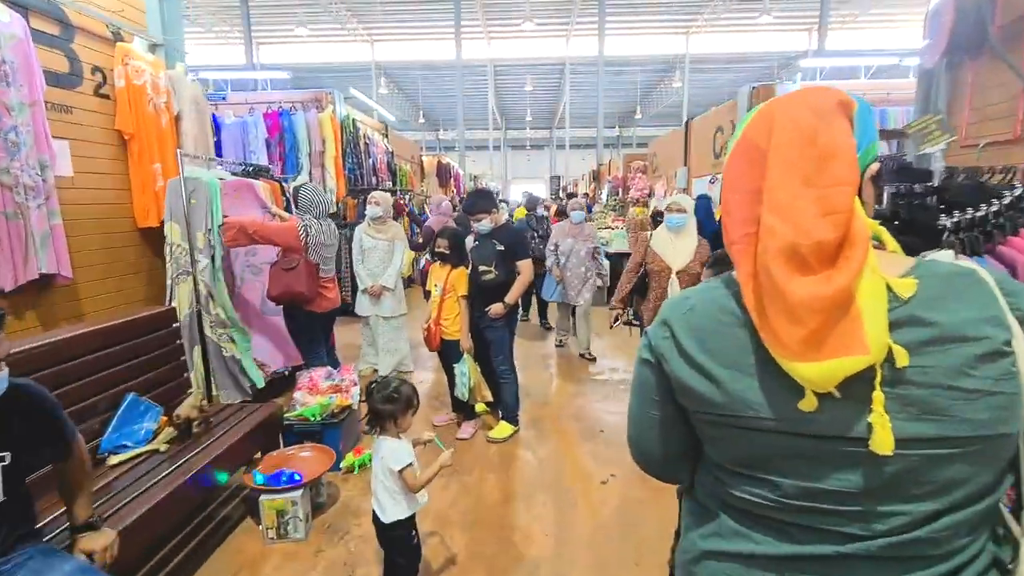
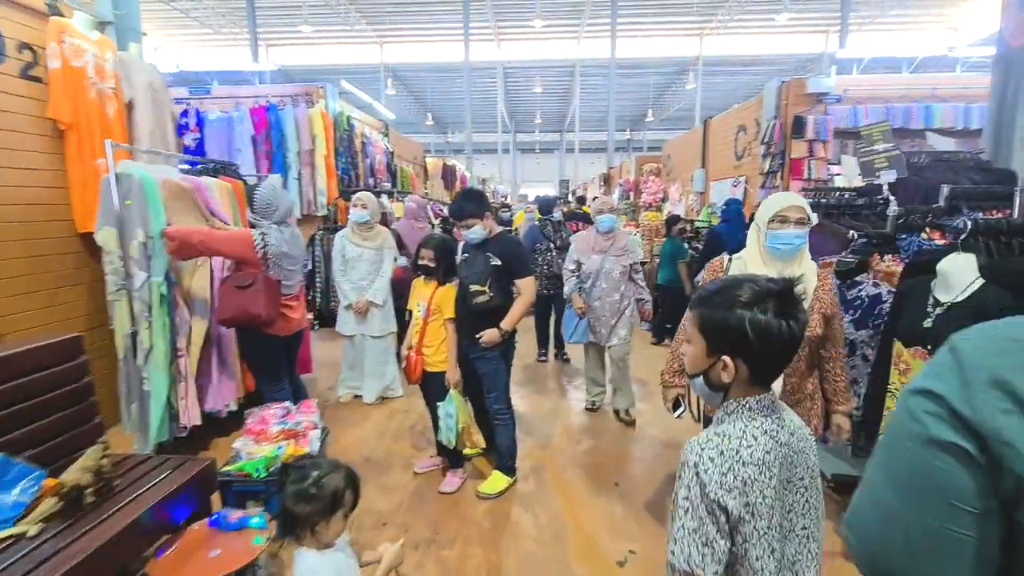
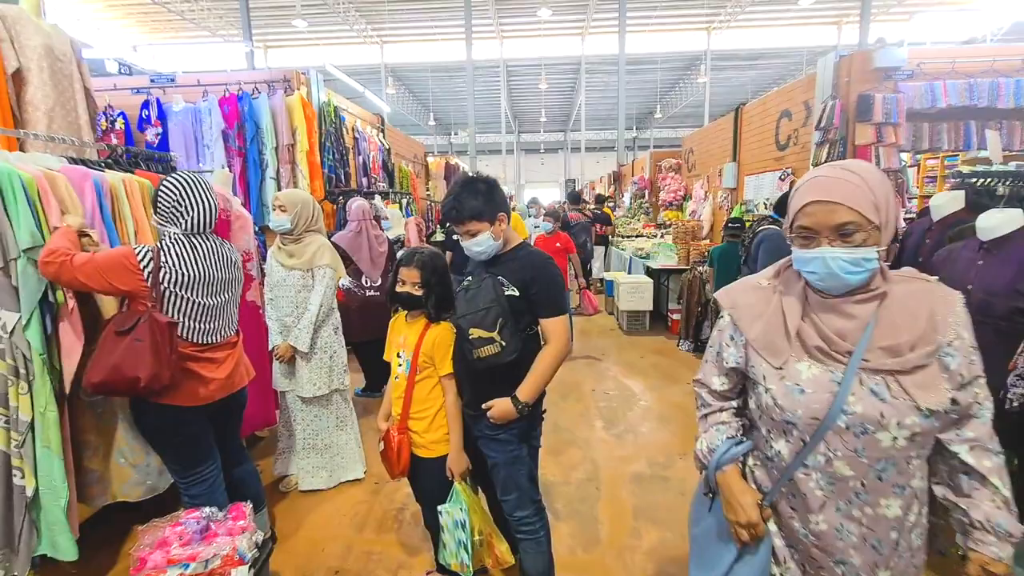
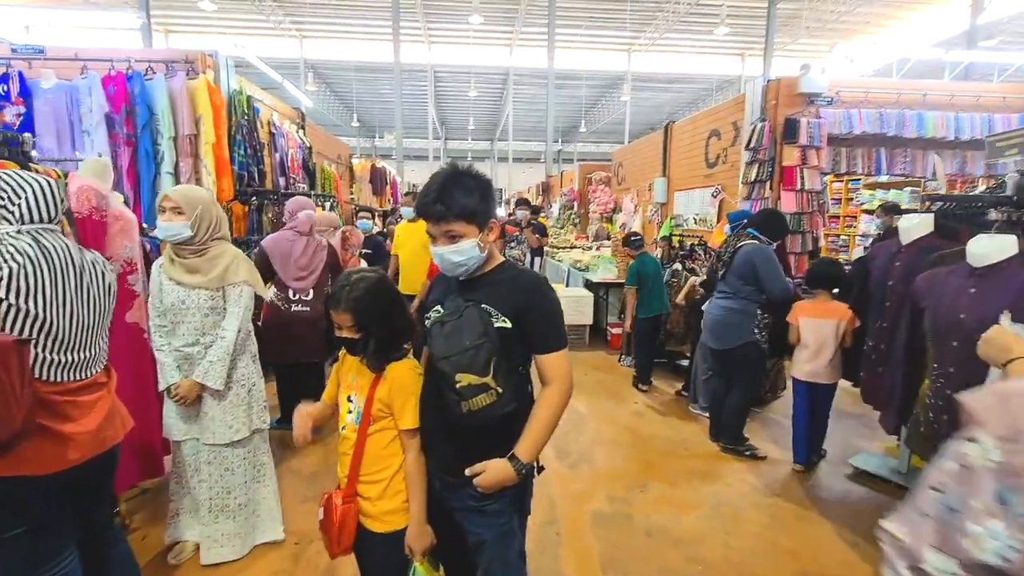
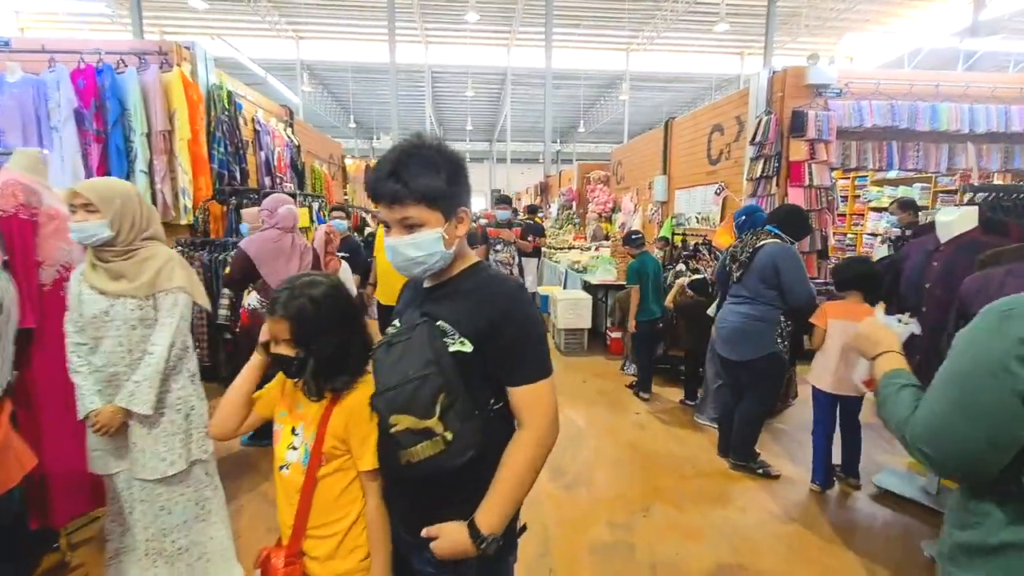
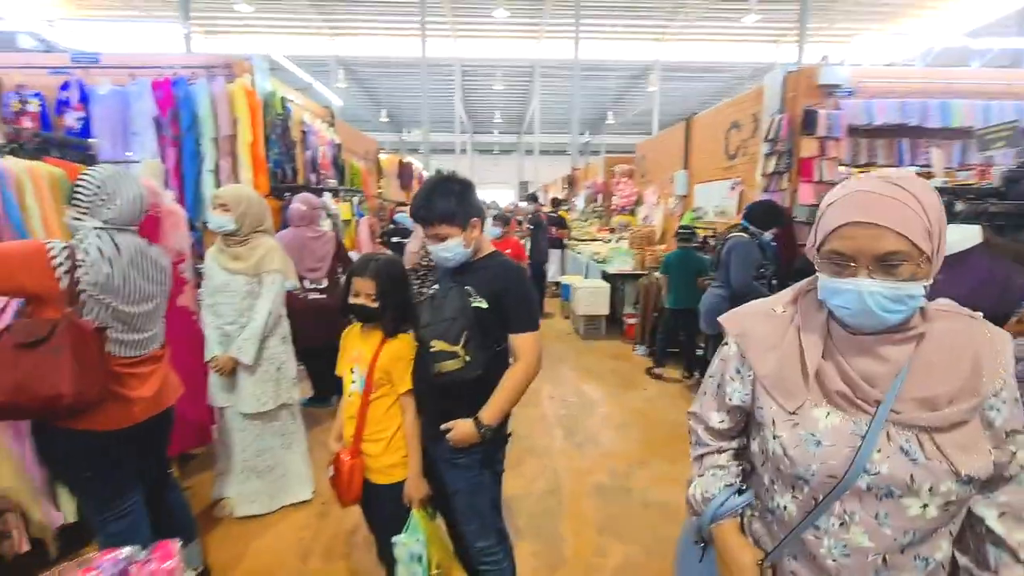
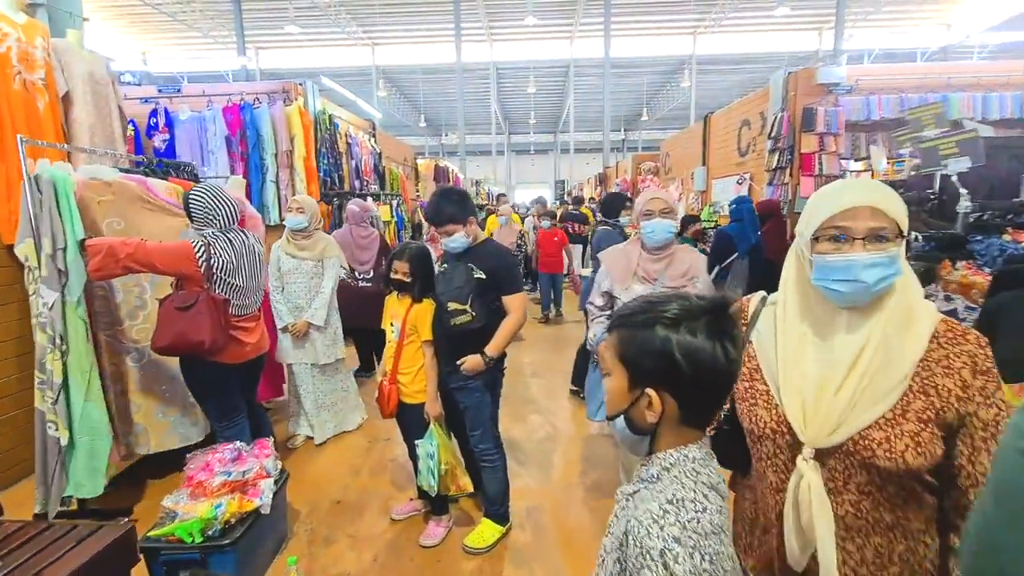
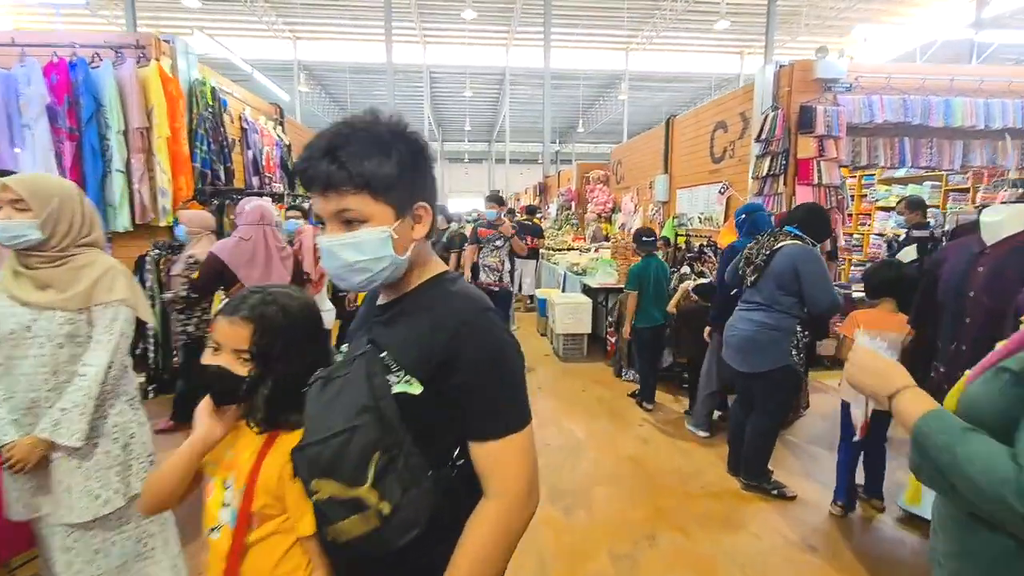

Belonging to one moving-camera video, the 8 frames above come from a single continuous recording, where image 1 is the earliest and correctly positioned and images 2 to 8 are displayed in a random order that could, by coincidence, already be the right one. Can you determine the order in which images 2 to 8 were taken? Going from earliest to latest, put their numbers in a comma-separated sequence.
2, 7, 3, 6, 4, 5, 8
